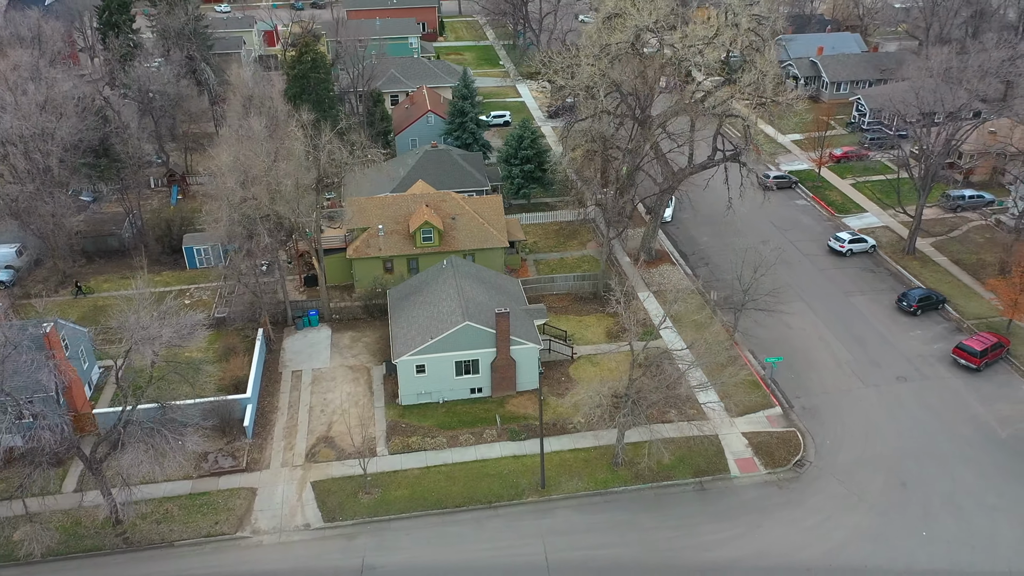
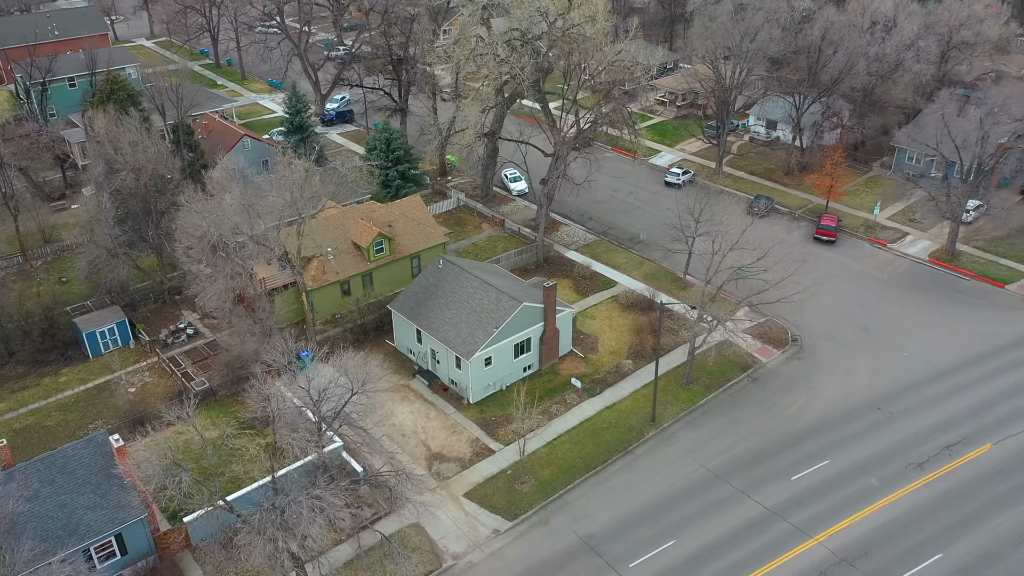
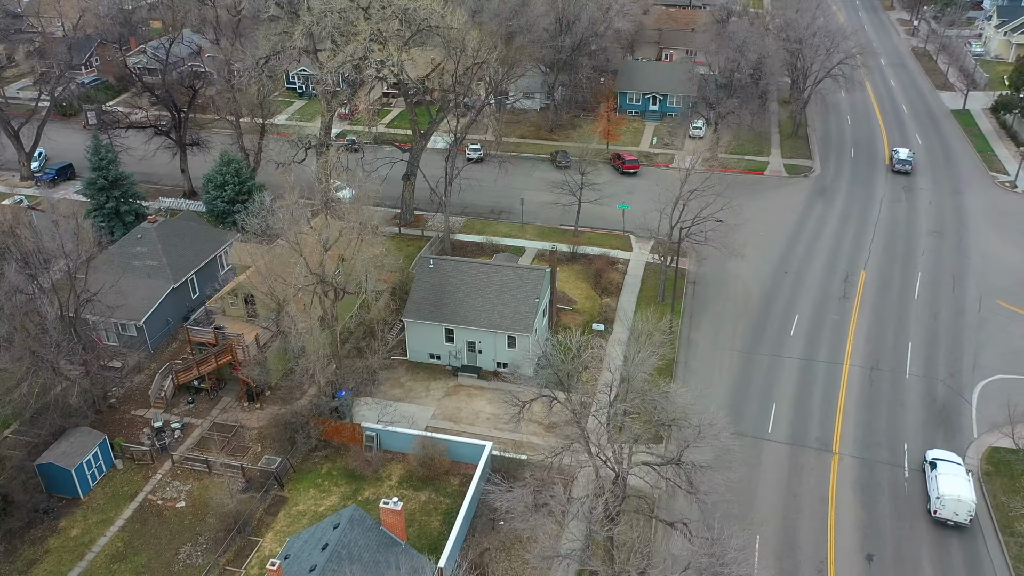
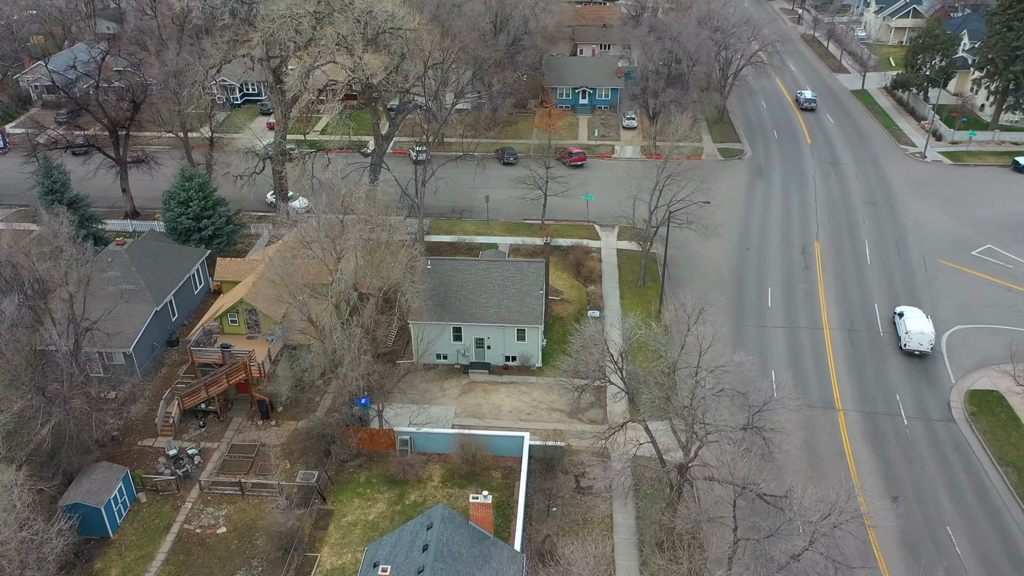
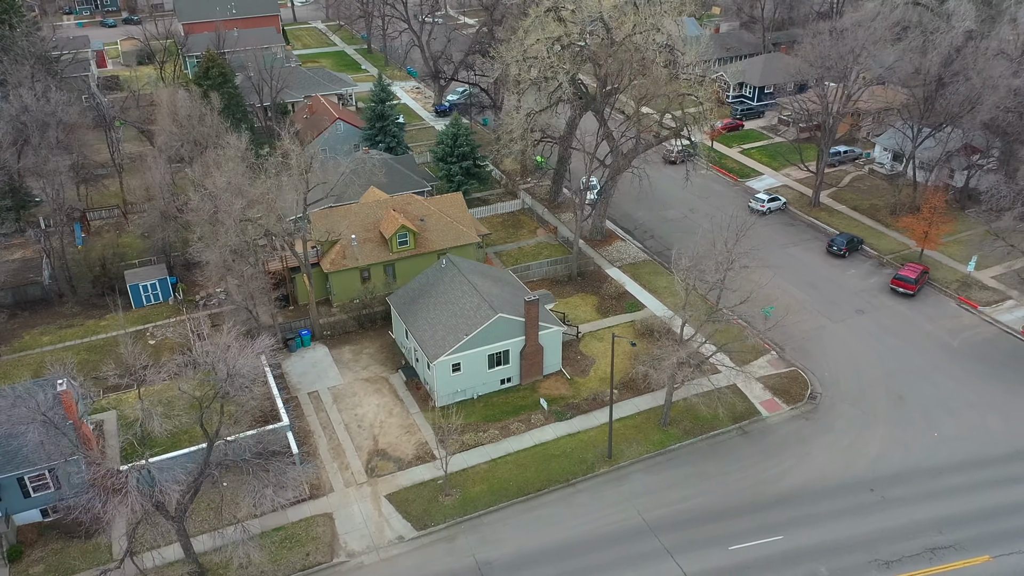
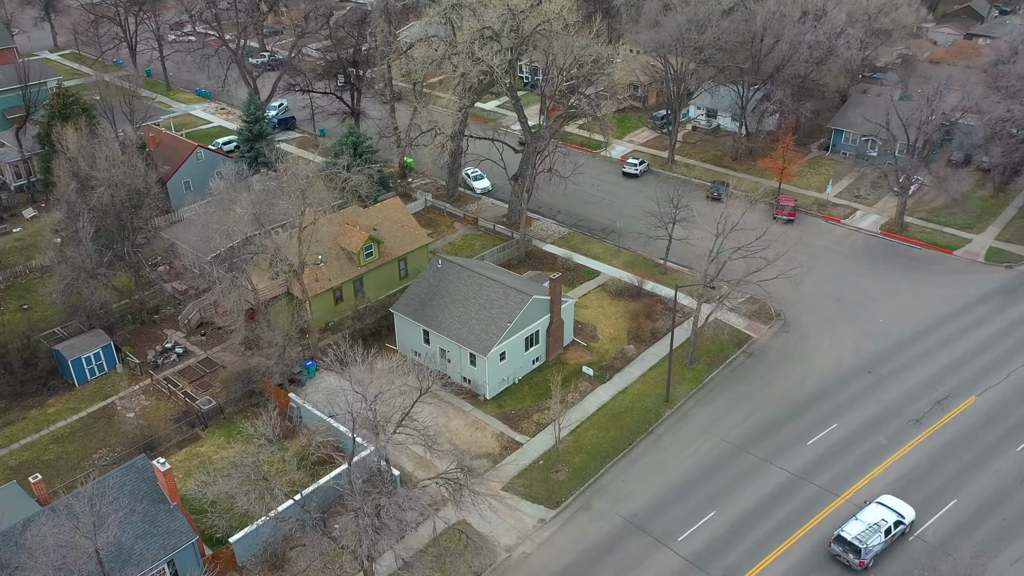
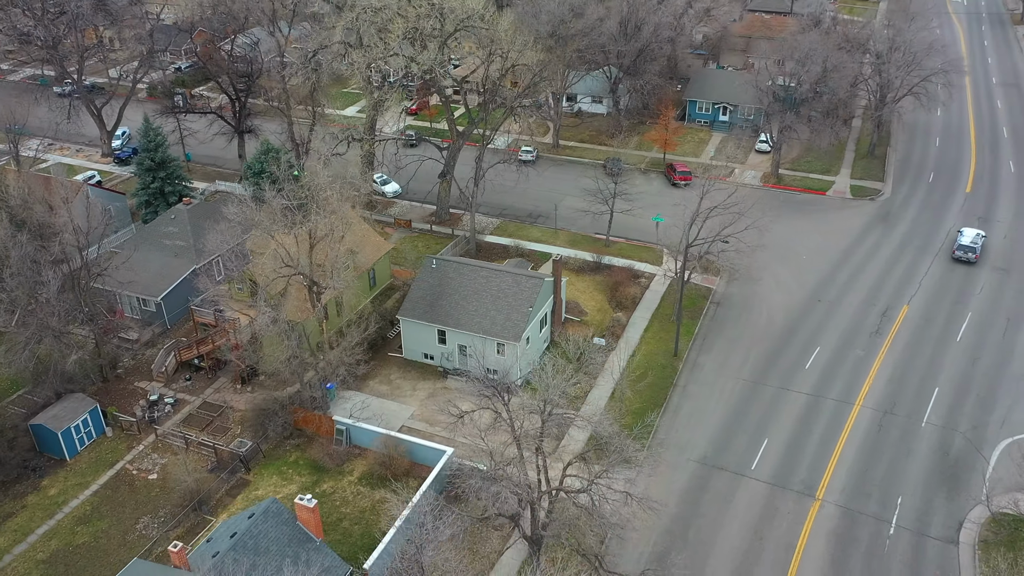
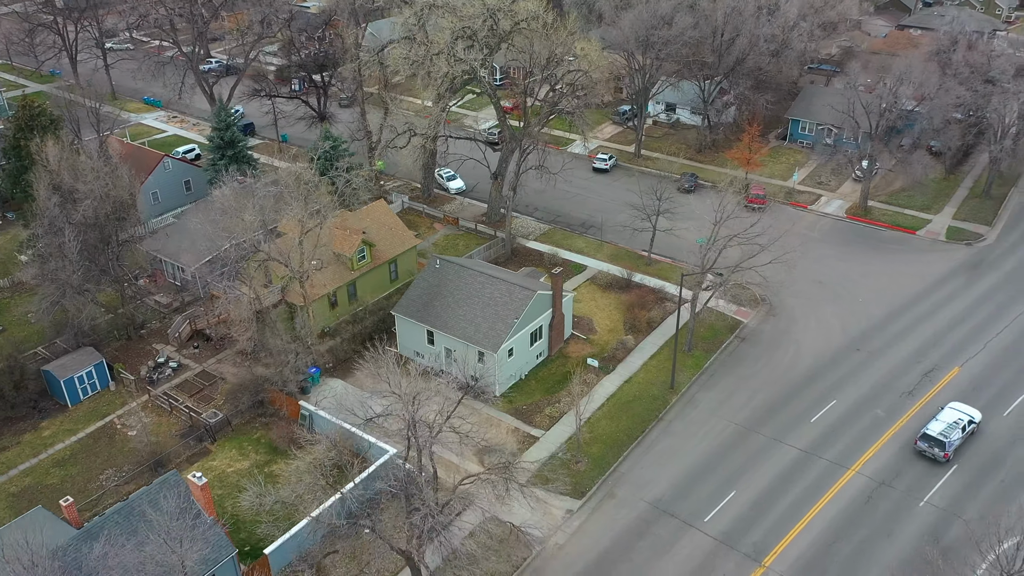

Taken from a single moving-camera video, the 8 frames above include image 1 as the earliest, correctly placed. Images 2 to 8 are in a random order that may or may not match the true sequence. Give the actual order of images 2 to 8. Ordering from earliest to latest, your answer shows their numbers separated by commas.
5, 2, 6, 8, 7, 3, 4
